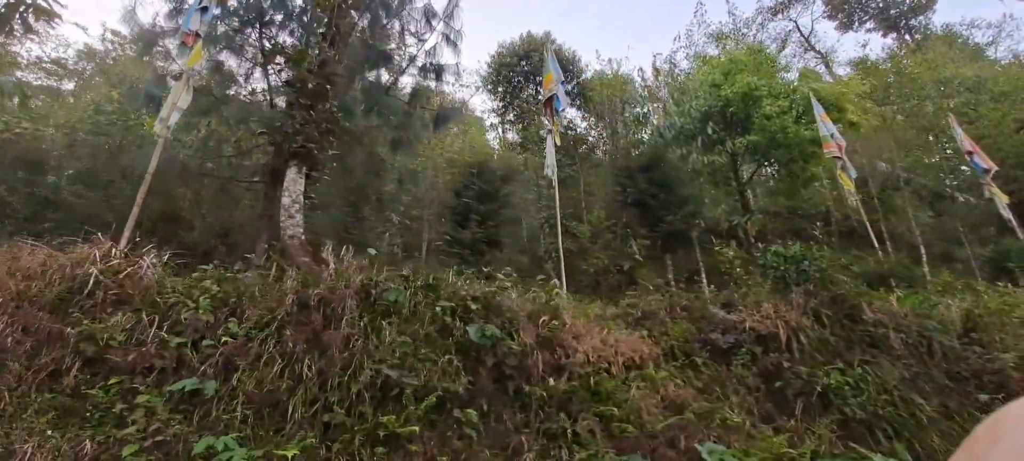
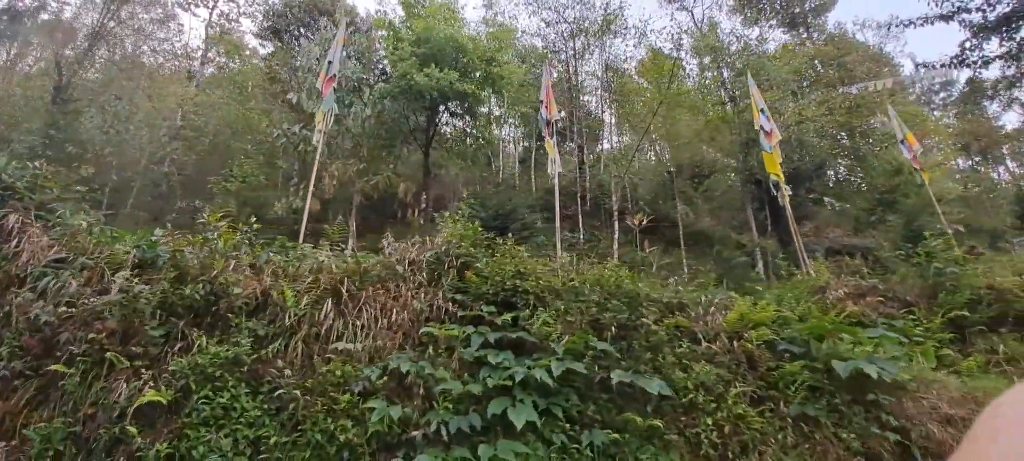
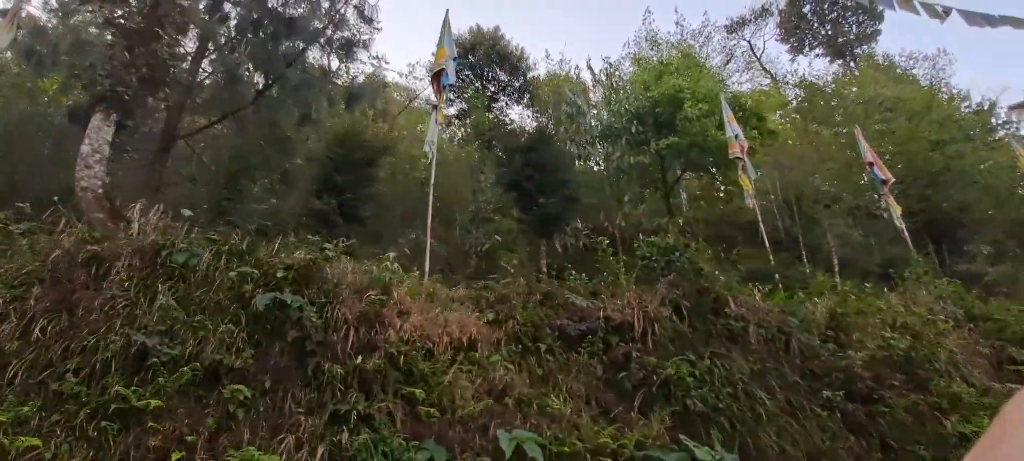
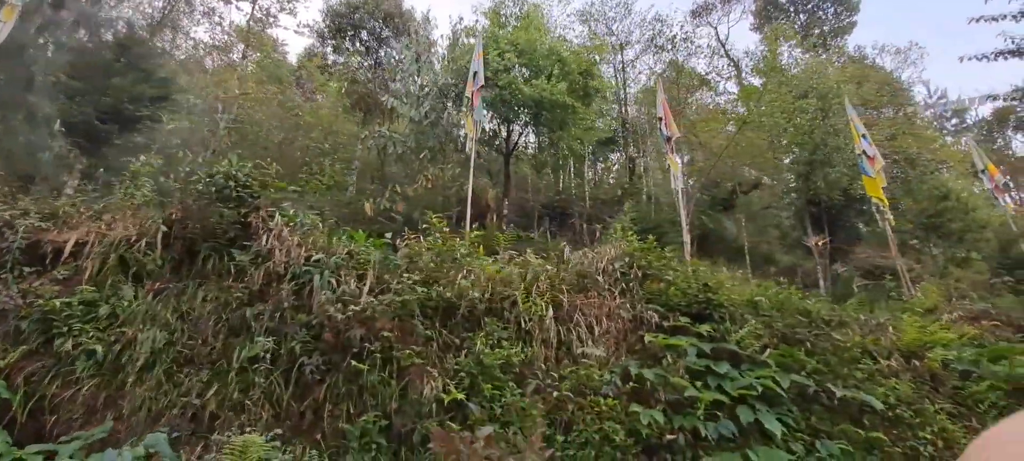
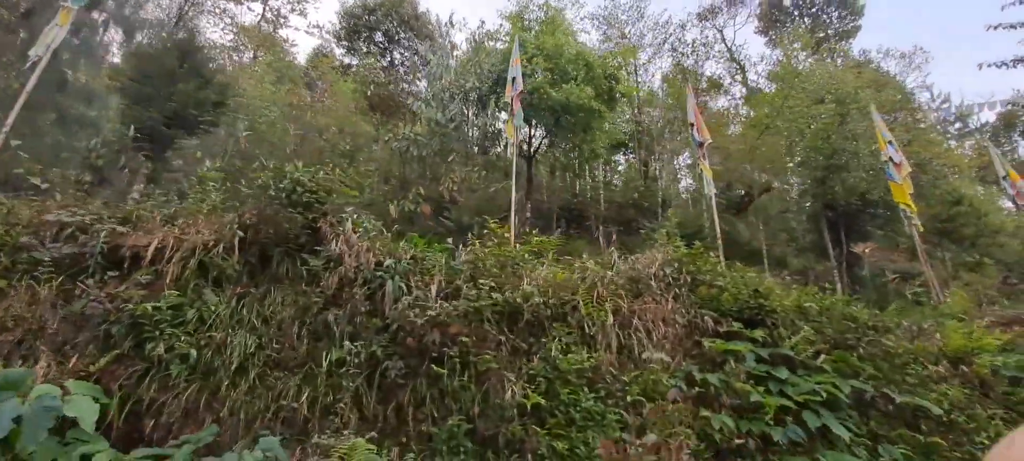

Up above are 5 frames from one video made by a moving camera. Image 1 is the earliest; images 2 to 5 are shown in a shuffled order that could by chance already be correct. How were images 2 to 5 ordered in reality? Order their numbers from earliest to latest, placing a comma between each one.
3, 5, 4, 2
